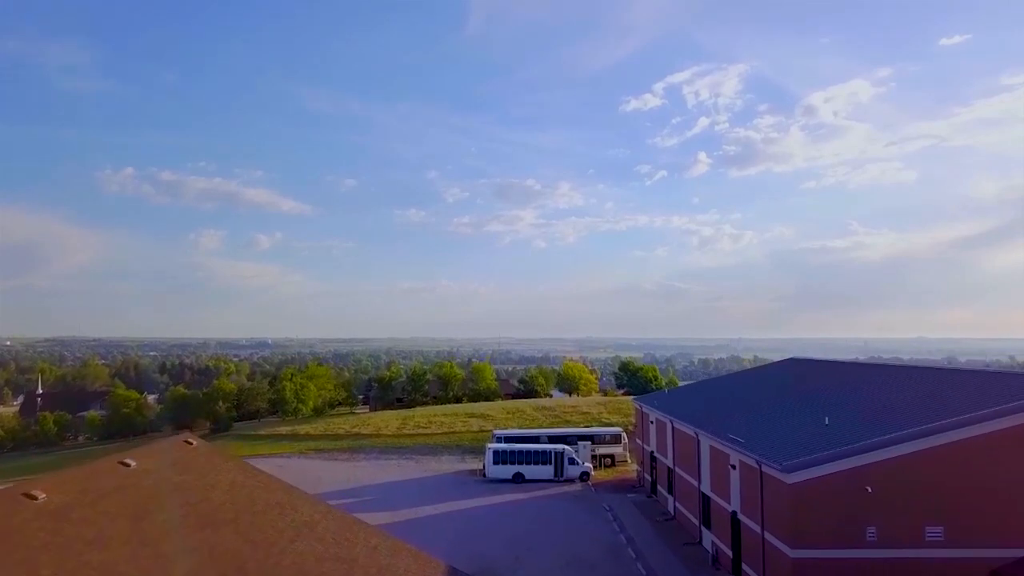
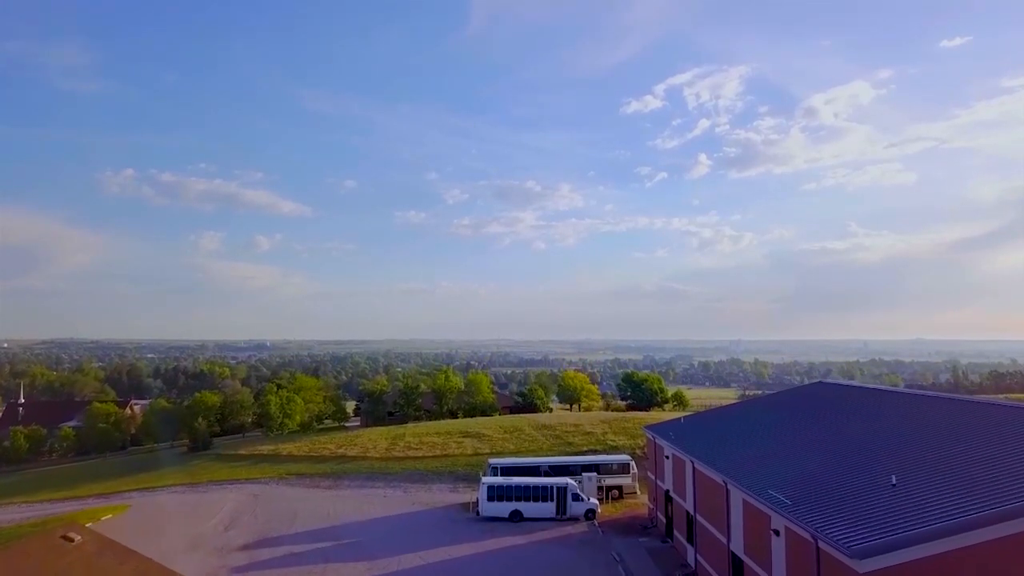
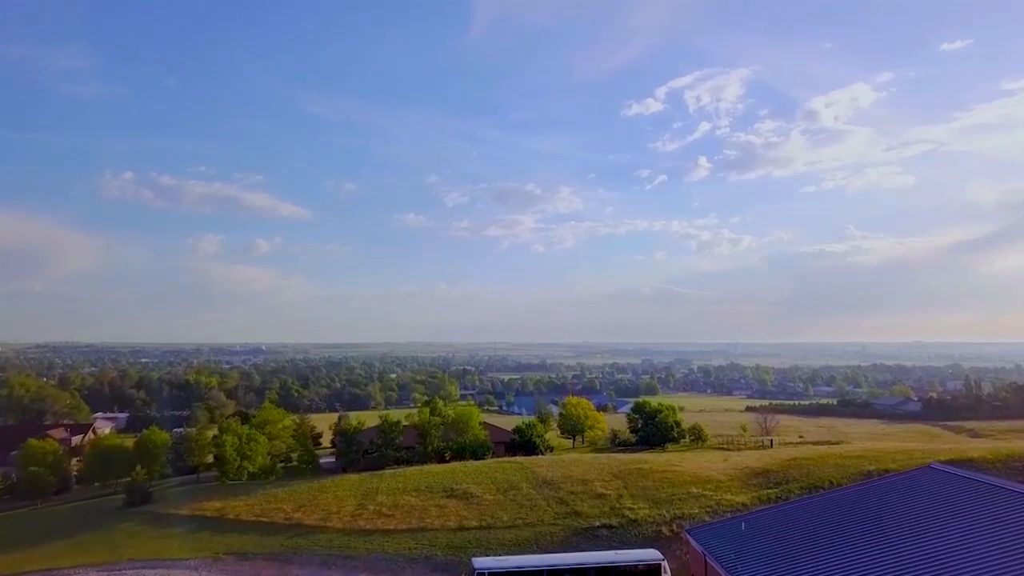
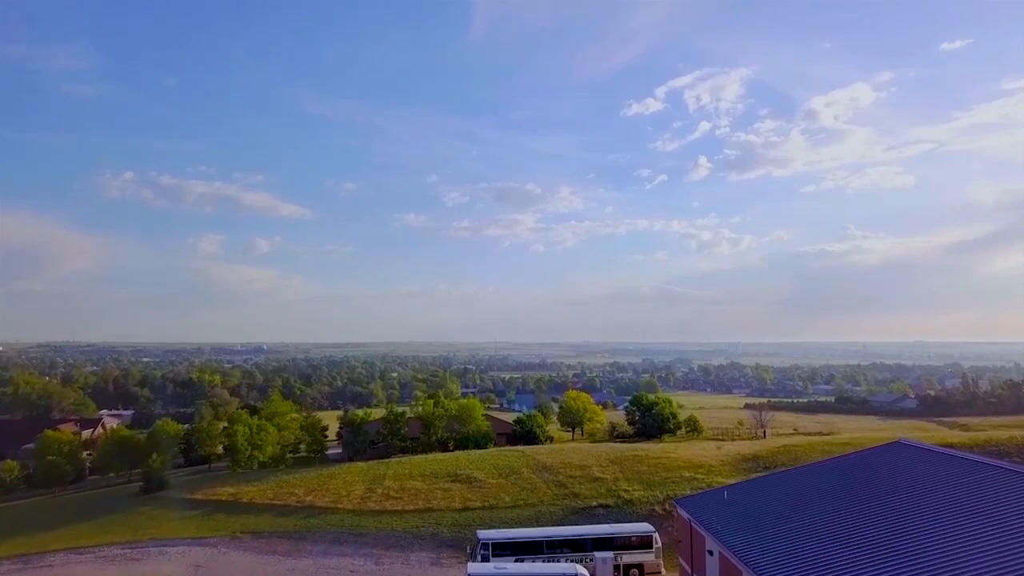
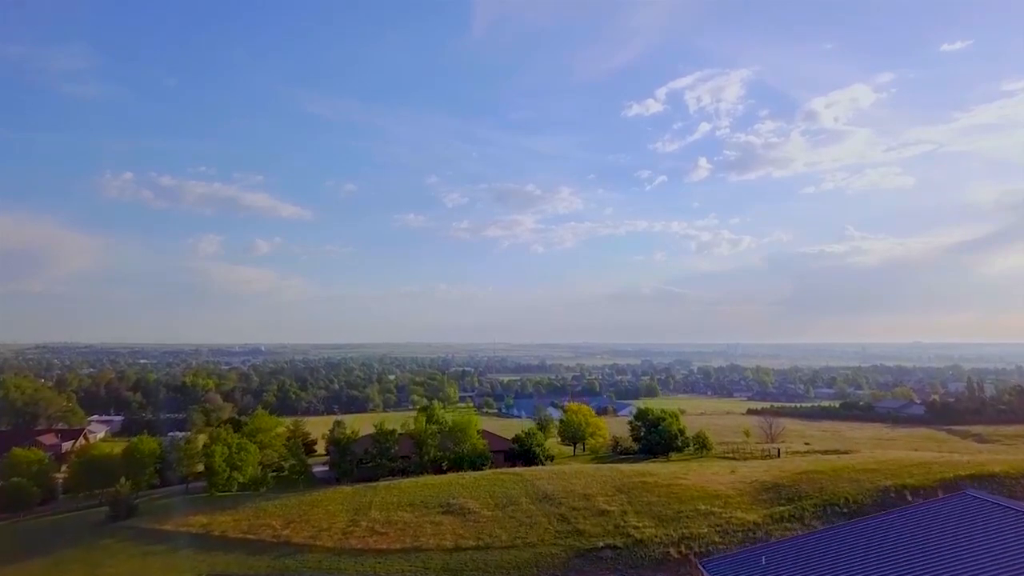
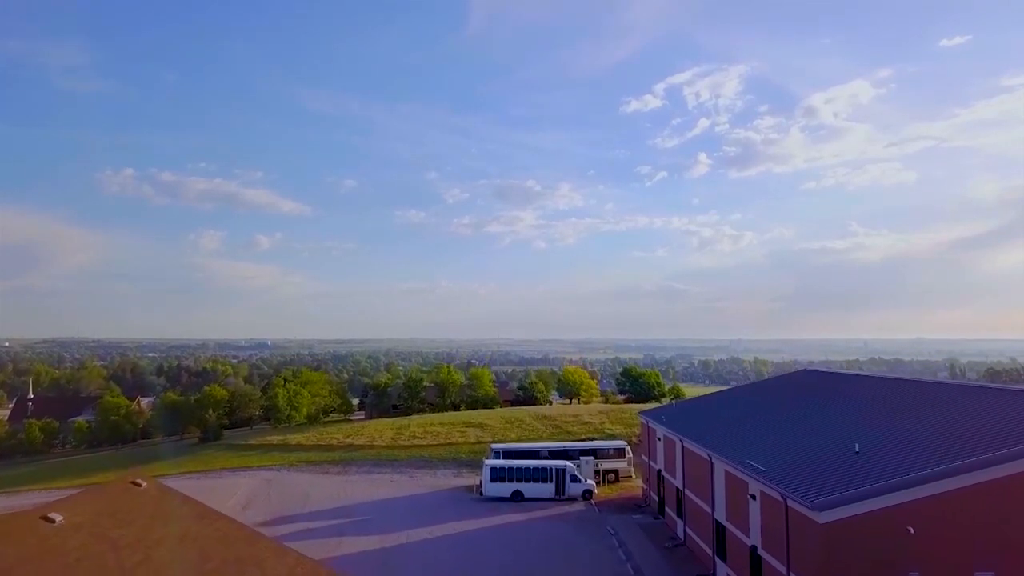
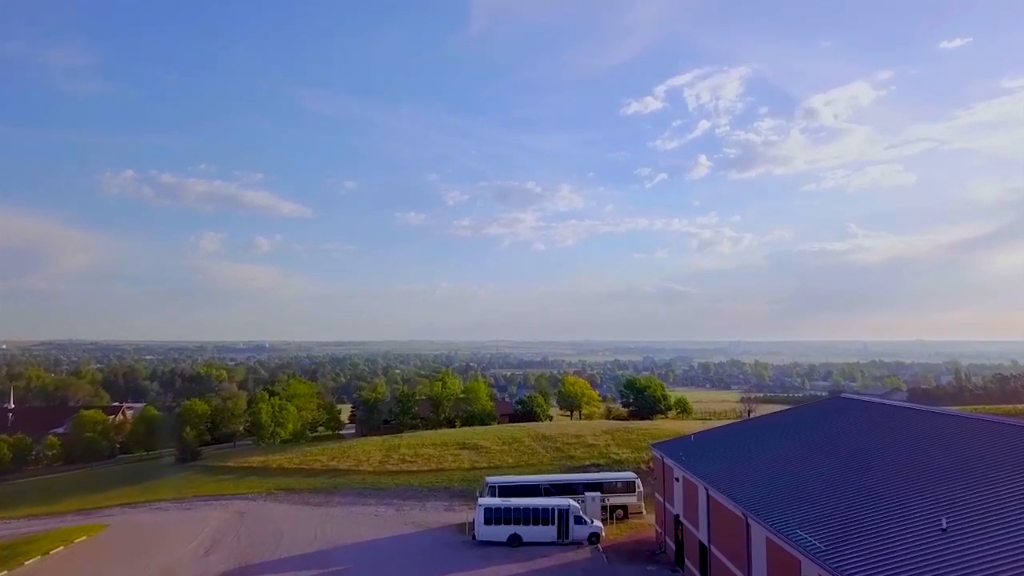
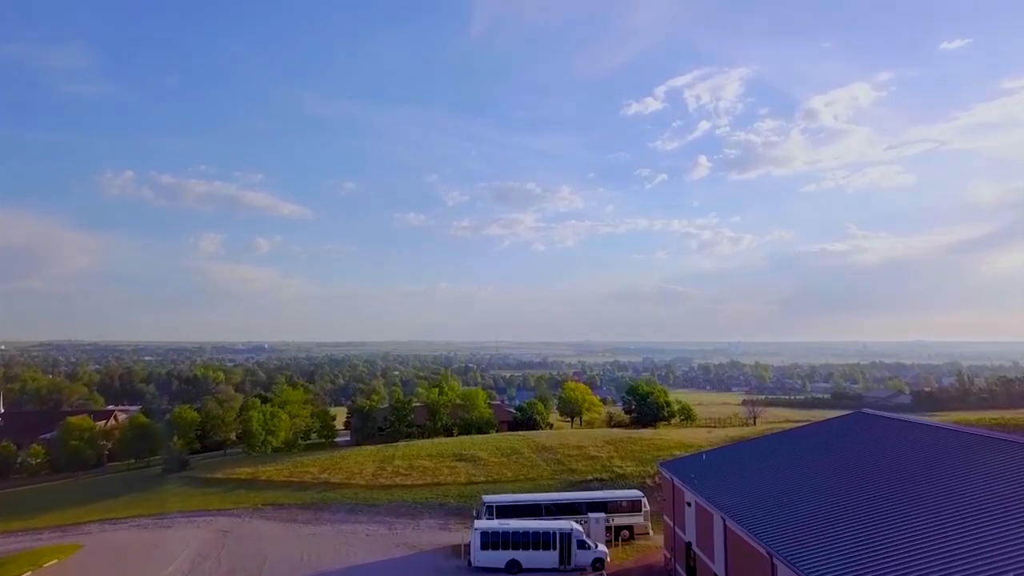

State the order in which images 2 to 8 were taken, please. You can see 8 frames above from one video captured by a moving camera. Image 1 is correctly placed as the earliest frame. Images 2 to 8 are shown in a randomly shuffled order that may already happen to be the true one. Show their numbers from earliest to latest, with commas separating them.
6, 2, 7, 8, 4, 3, 5
